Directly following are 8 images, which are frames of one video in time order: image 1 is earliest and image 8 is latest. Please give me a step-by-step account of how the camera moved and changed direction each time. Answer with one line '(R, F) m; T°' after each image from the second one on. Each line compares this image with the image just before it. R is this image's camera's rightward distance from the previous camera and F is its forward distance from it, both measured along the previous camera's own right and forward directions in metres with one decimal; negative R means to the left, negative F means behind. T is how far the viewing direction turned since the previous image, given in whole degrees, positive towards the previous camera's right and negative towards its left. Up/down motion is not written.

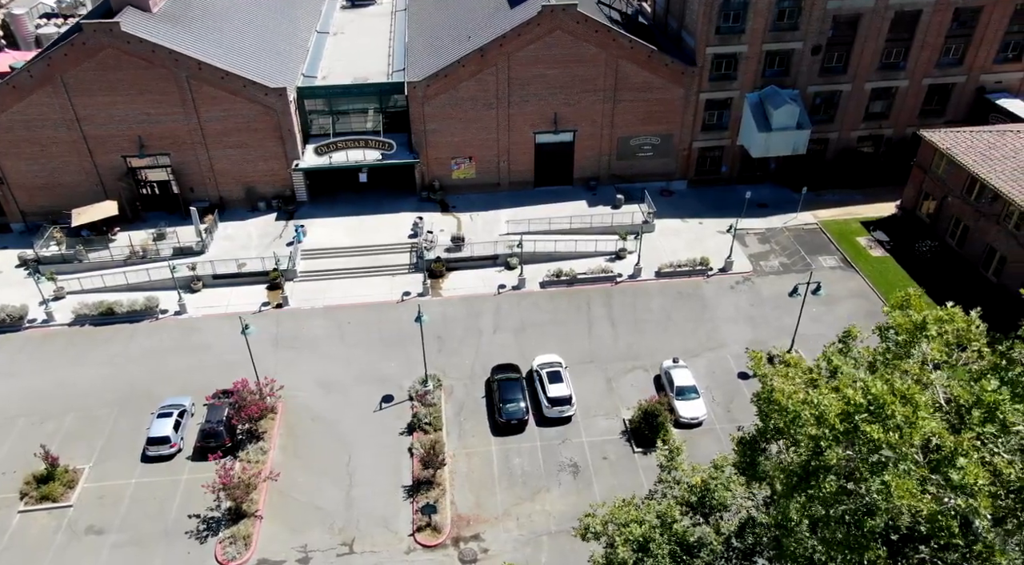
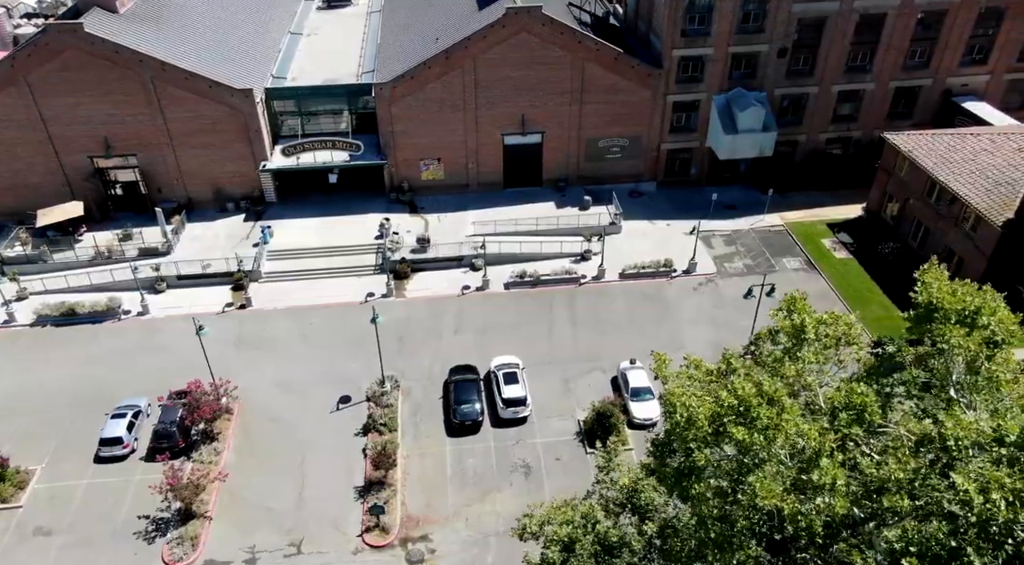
(+2.1, -0.1) m; 0°
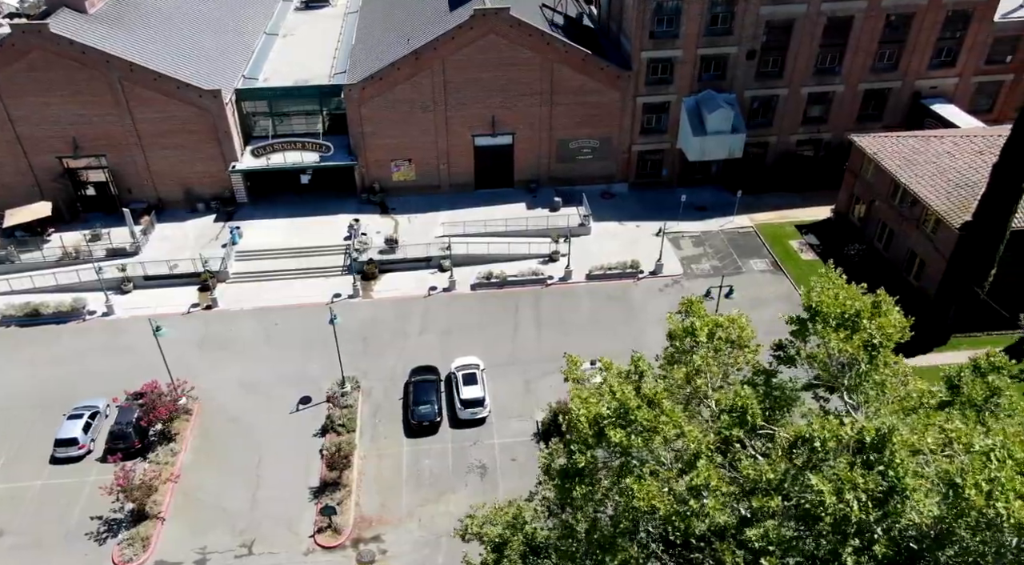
(+2.0, -0.1) m; 0°
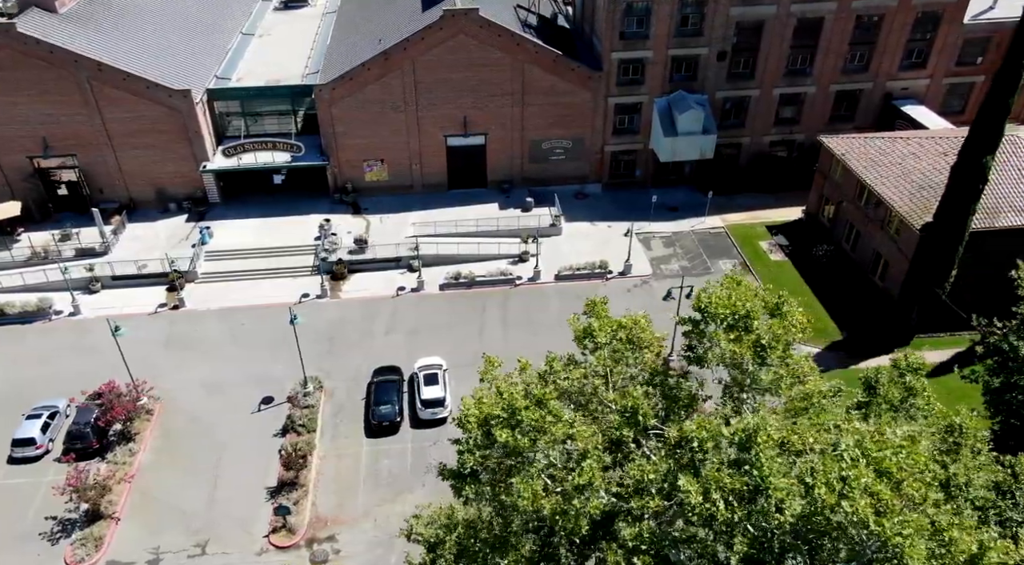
(+1.9, -0.1) m; 0°
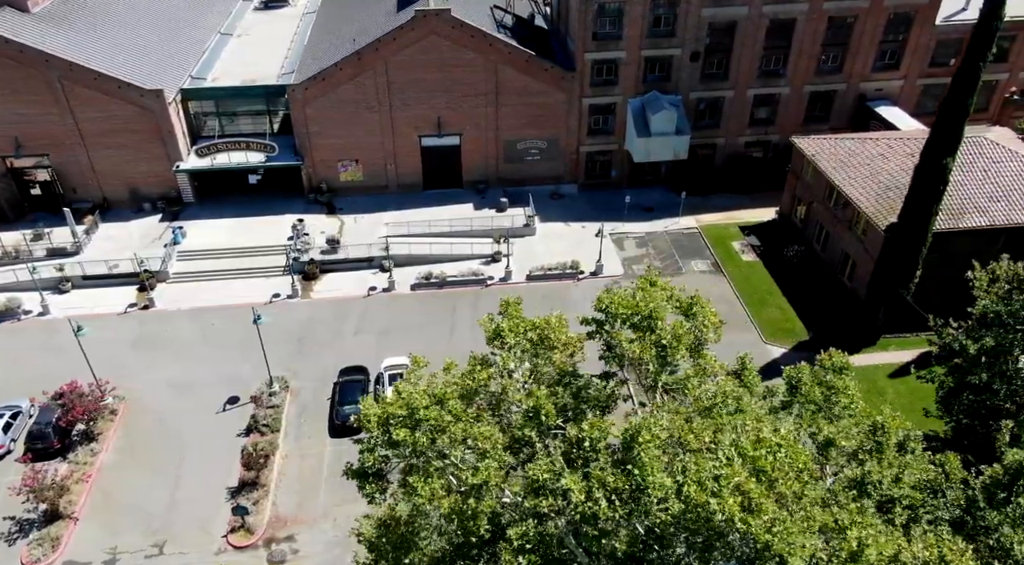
(+1.7, -0.1) m; 0°
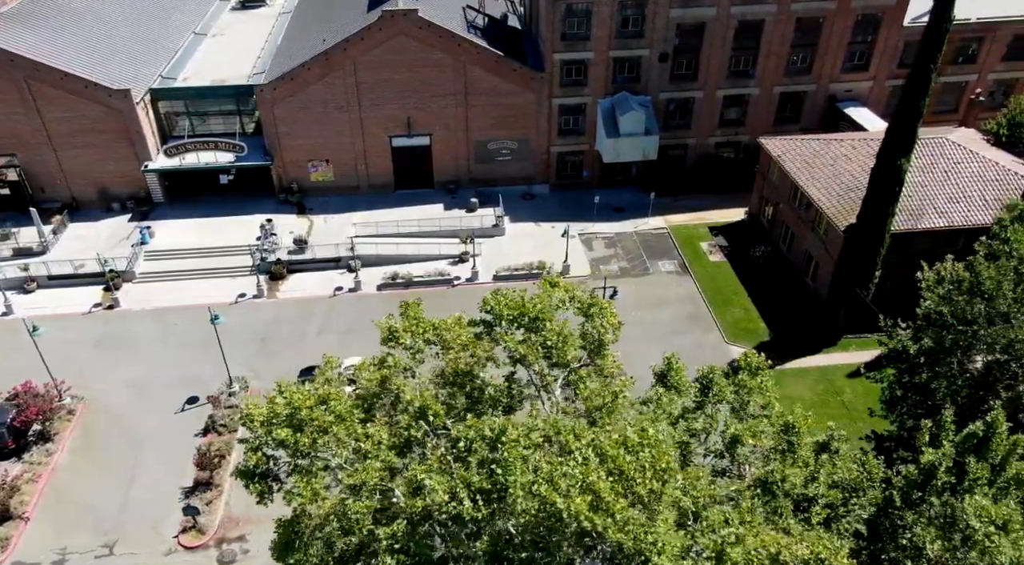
(+2.0, -0.1) m; 0°
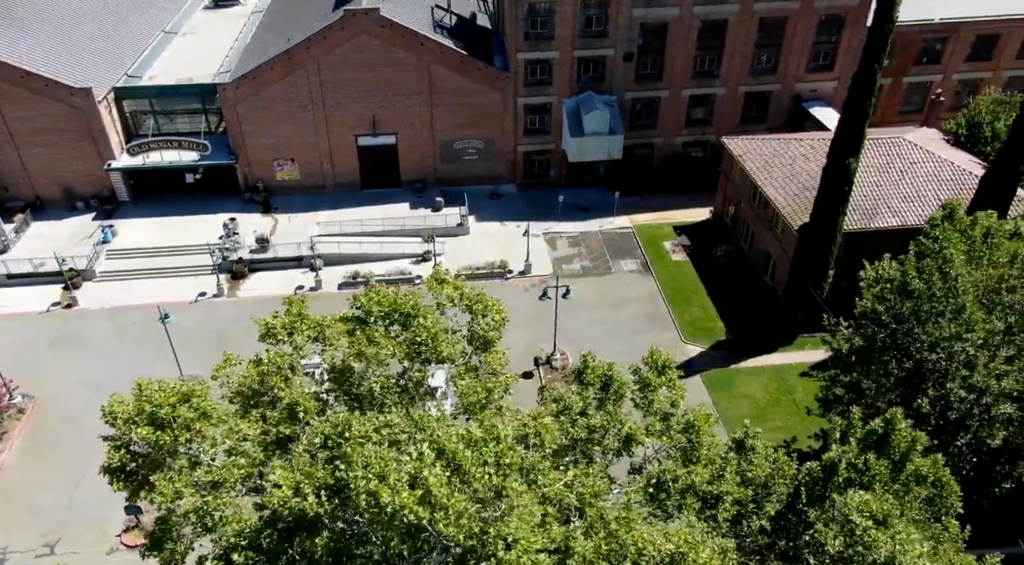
(+2.3, 0.0) m; 0°
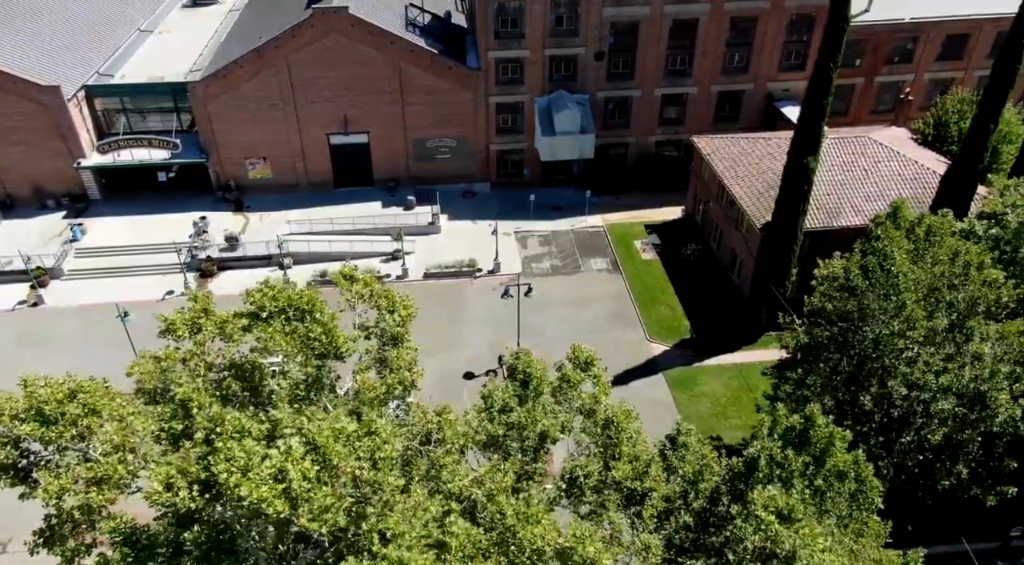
(+1.9, 0.0) m; 0°
